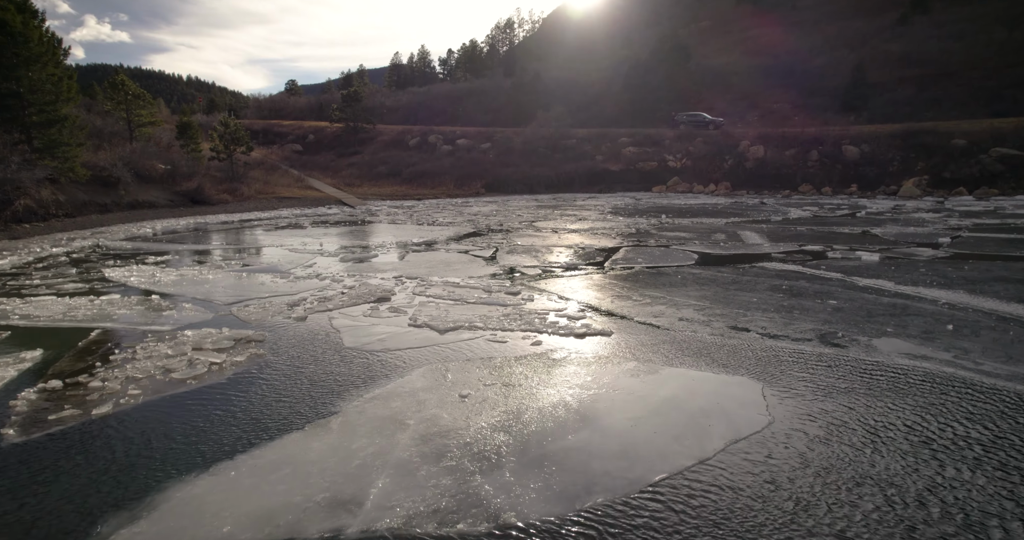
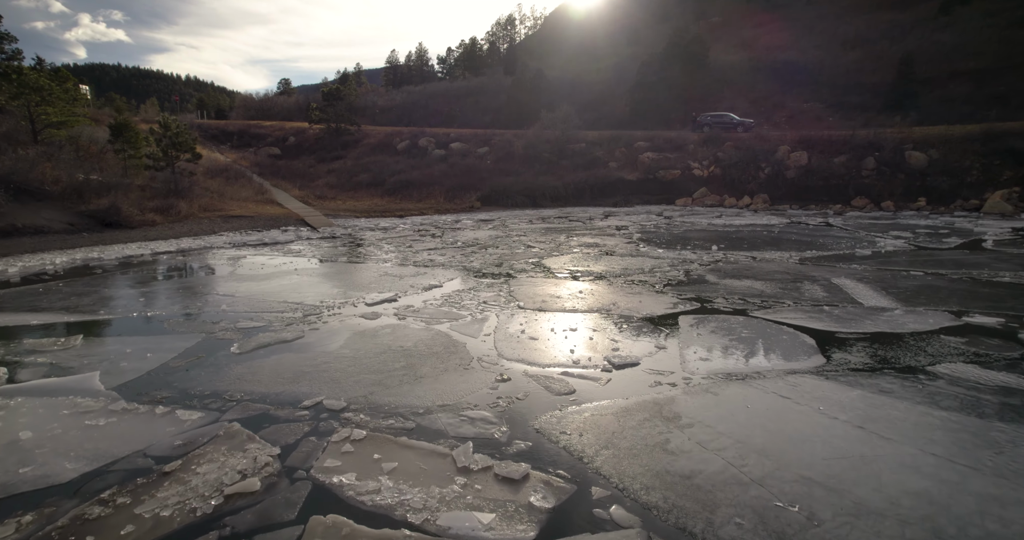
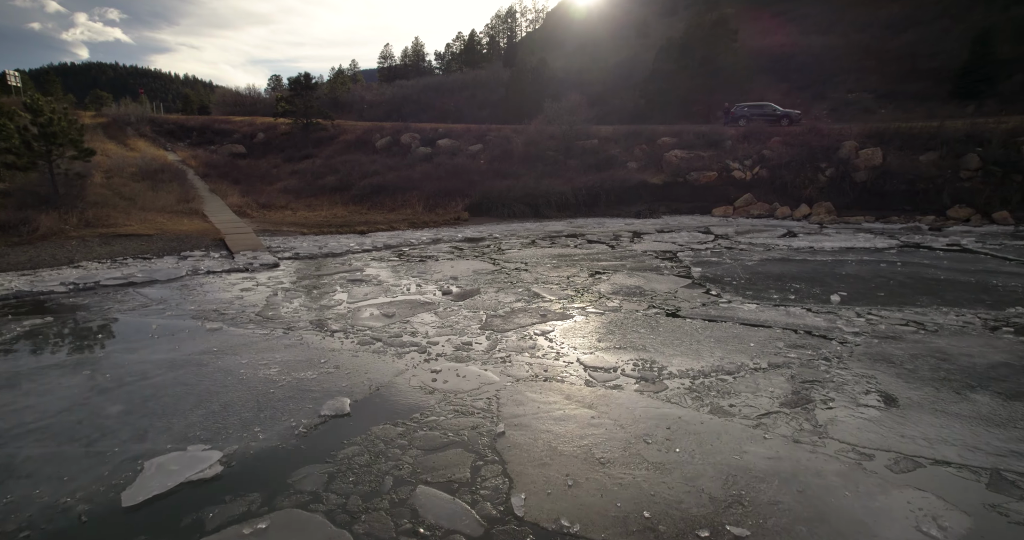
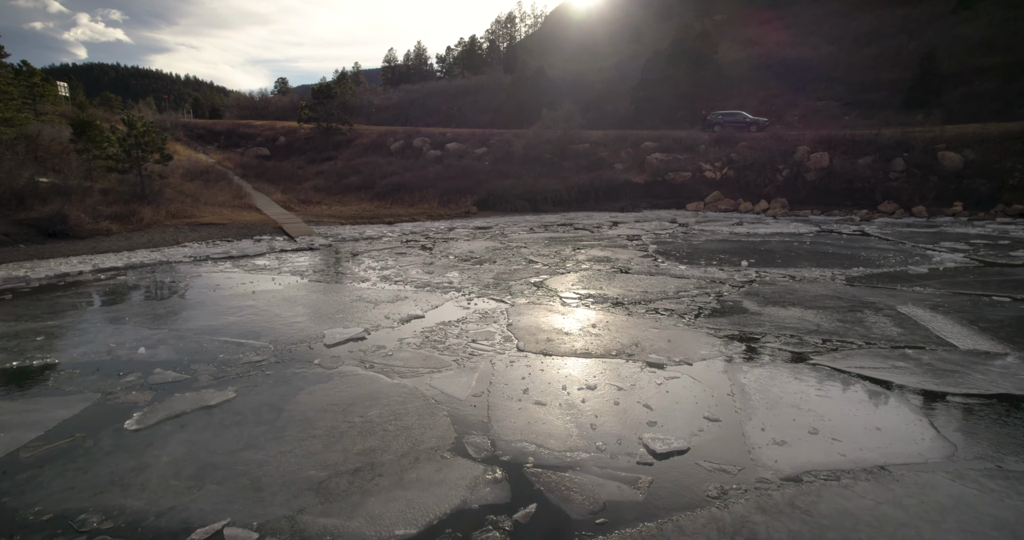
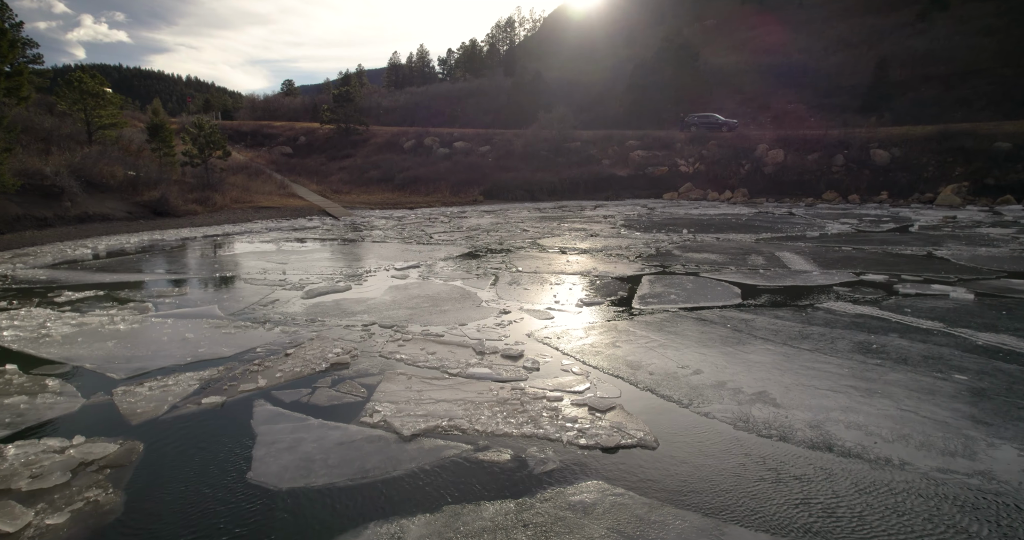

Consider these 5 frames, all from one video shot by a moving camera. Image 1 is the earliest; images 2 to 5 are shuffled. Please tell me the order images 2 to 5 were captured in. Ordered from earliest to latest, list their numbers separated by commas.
5, 2, 4, 3
